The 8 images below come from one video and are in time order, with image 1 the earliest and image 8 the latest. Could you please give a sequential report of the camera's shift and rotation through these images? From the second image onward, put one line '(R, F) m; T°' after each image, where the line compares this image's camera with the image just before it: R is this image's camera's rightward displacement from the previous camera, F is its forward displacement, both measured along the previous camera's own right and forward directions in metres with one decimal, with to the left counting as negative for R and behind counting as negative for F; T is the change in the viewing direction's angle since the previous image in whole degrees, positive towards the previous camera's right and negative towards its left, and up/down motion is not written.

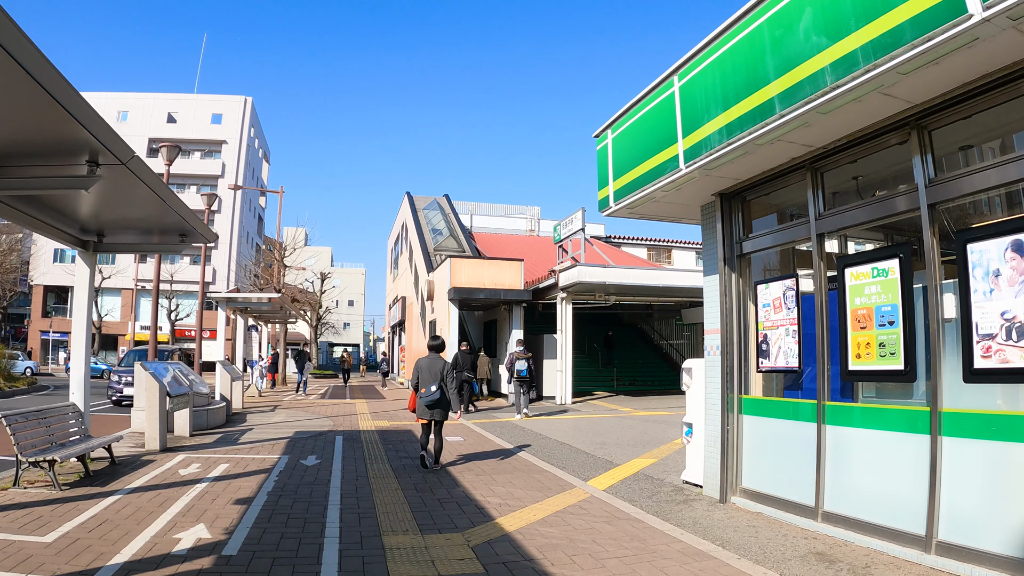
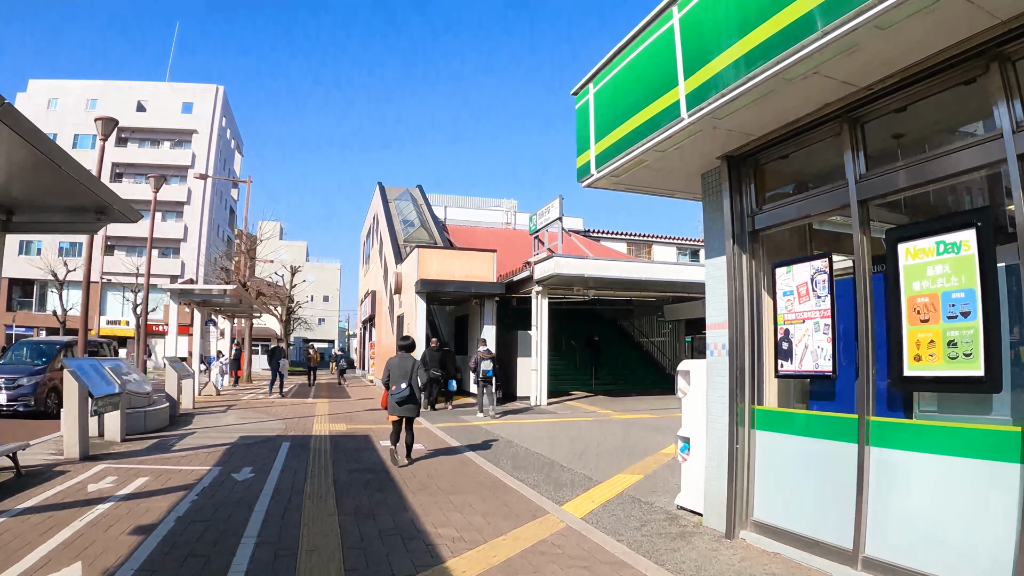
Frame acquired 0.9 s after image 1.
(+0.1, +1.1) m; +2°
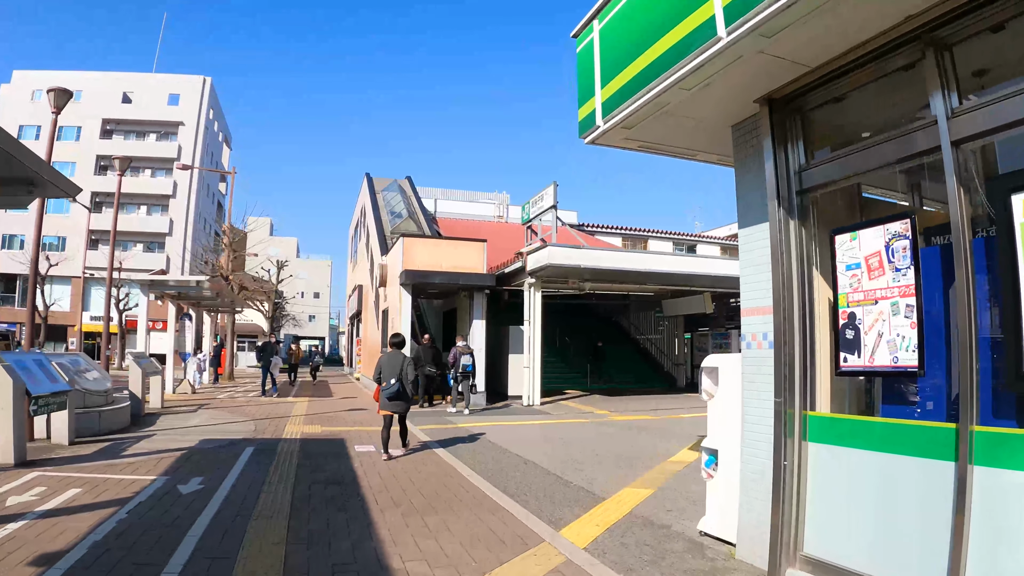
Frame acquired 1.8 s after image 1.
(0.0, +0.9) m; +1°
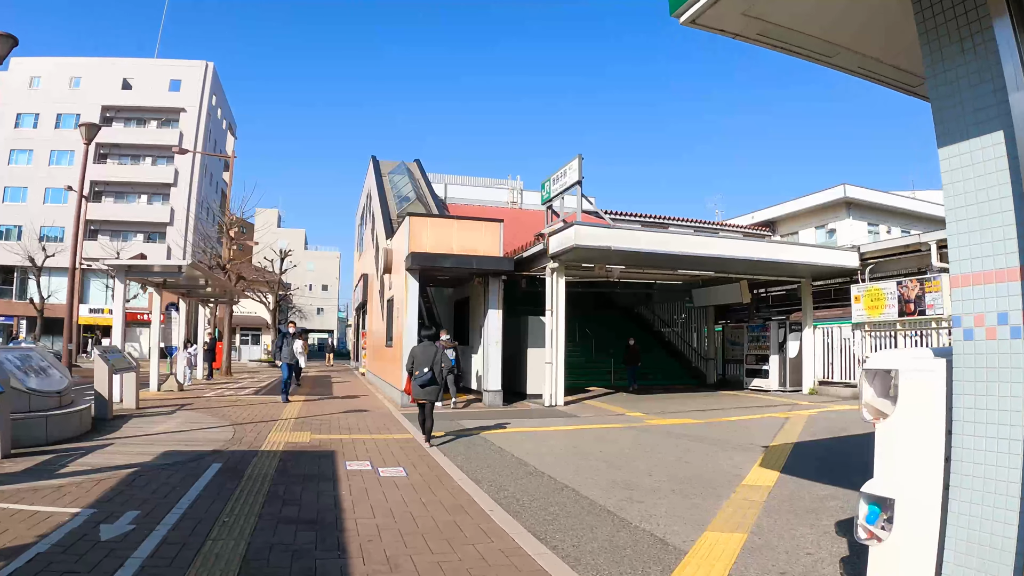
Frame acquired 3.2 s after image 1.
(-0.2, +1.7) m; -1°
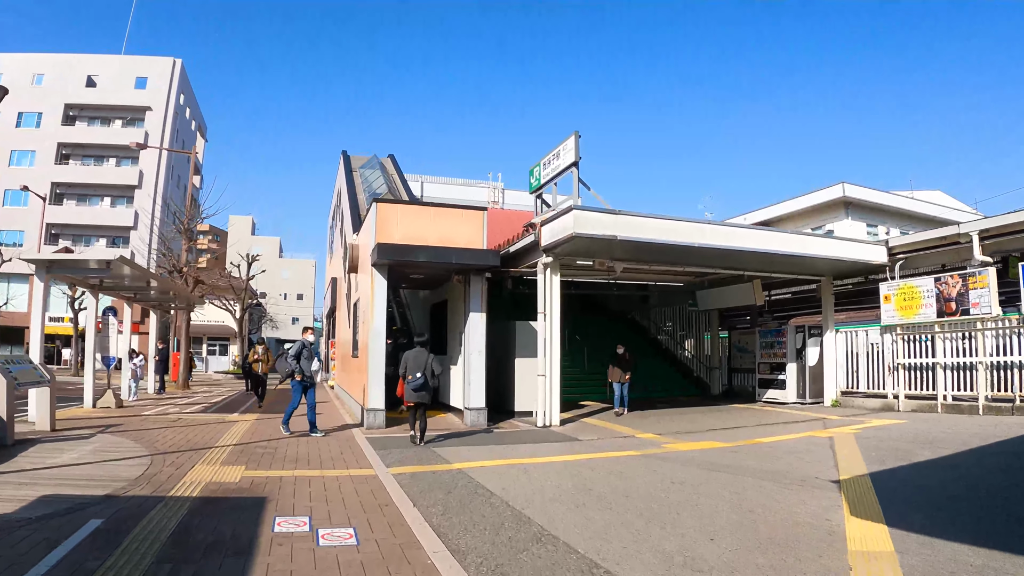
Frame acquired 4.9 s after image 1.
(-0.1, +1.9) m; +2°
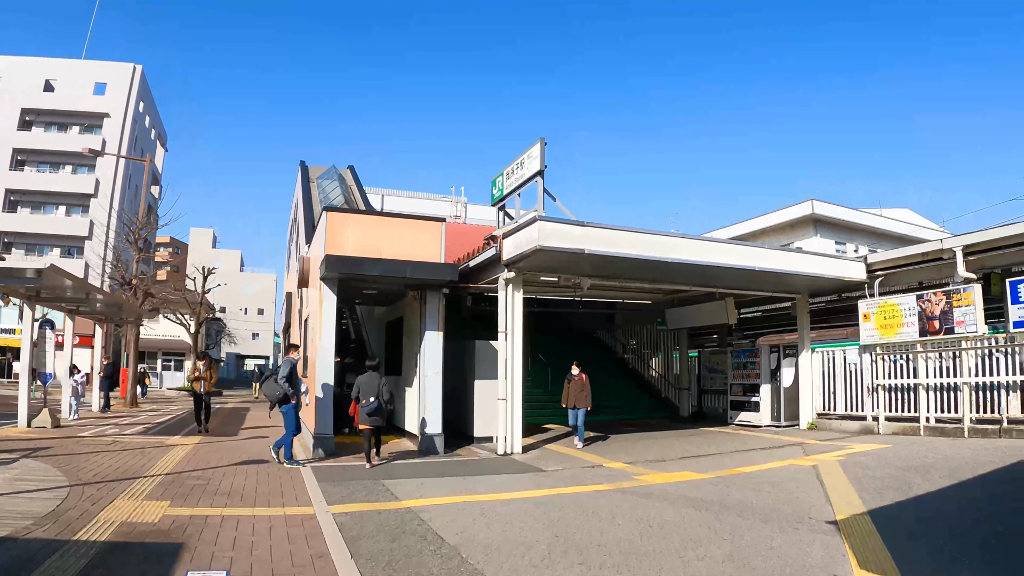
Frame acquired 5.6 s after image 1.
(+0.1, +0.8) m; +3°
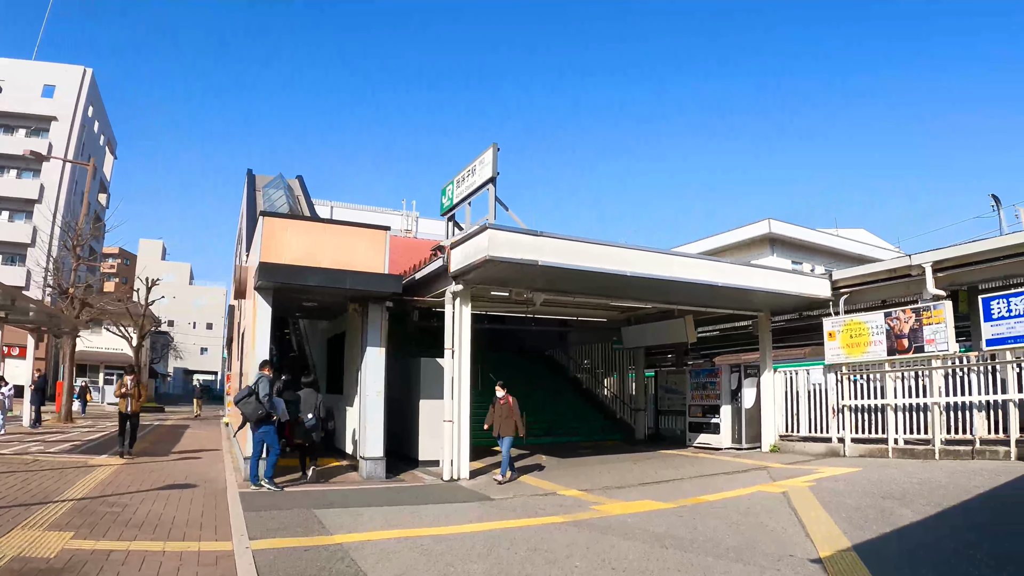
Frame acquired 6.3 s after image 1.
(+0.2, +0.7) m; +3°
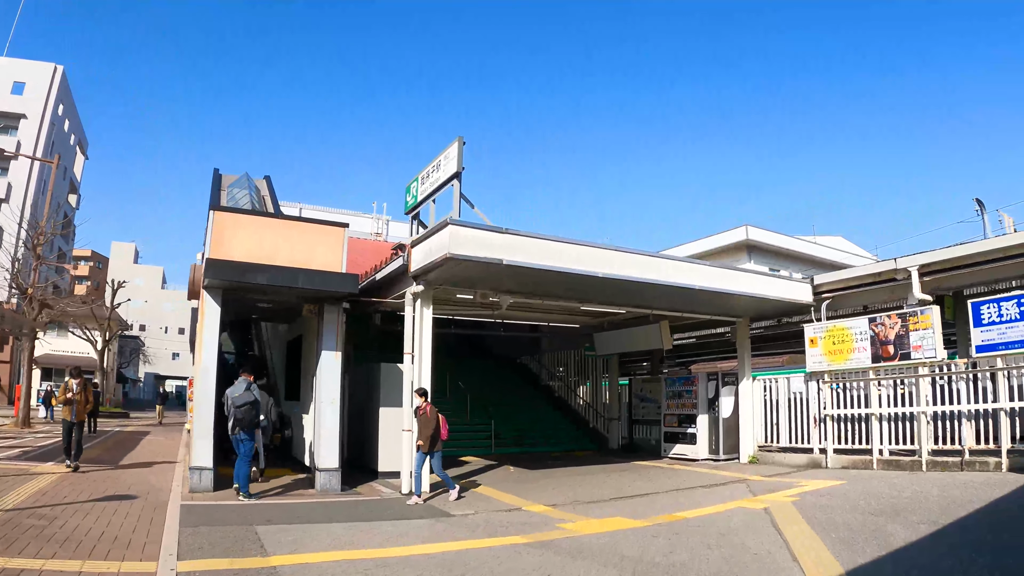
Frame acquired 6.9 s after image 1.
(+0.2, +0.5) m; +2°
